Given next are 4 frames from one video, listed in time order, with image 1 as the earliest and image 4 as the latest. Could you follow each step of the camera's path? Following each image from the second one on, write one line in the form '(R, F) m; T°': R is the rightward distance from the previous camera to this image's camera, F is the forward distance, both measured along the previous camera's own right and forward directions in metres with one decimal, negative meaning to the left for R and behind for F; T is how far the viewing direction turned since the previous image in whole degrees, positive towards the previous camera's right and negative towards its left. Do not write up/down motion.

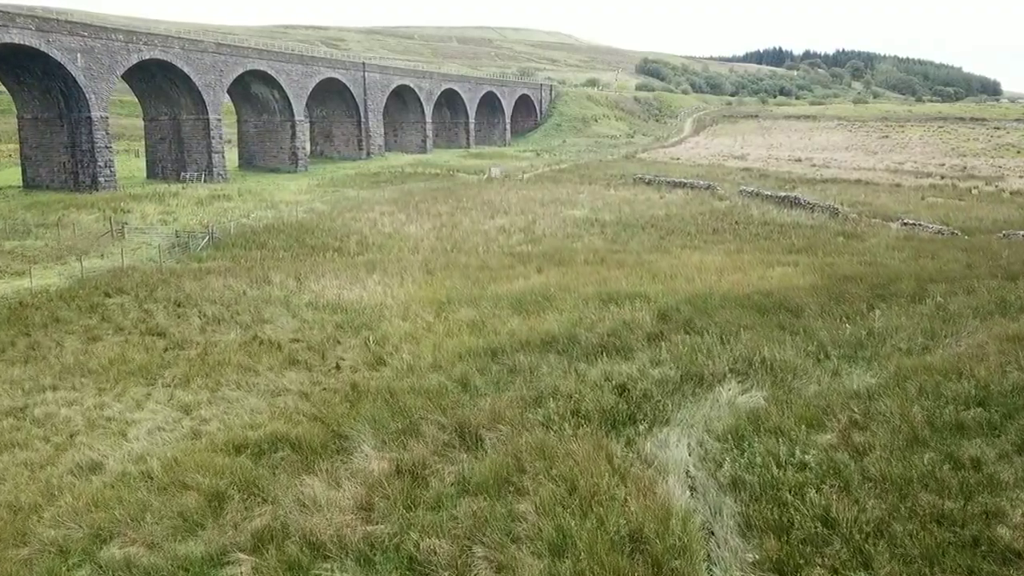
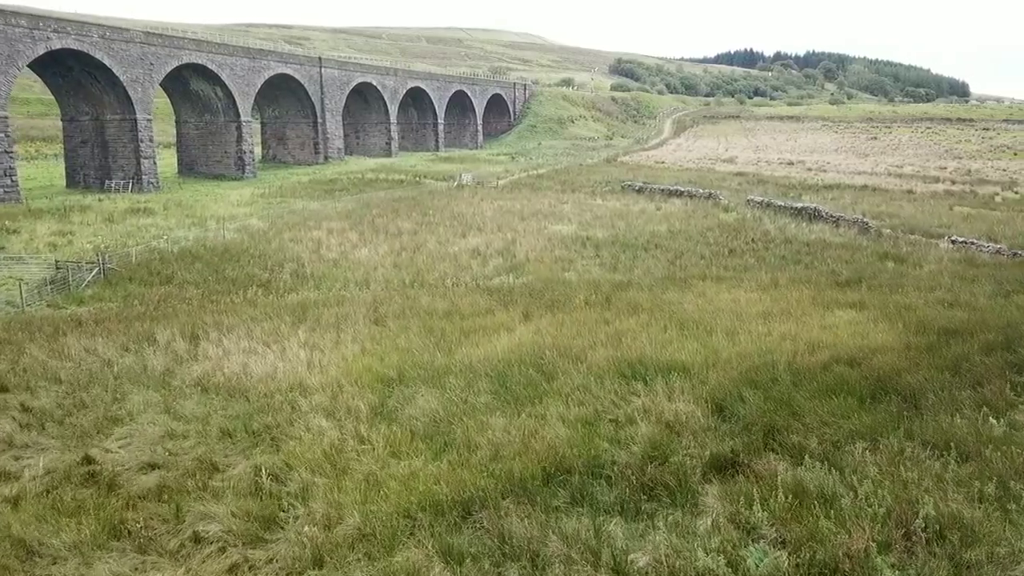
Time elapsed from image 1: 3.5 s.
(-0.1, +3.2) m; +2°
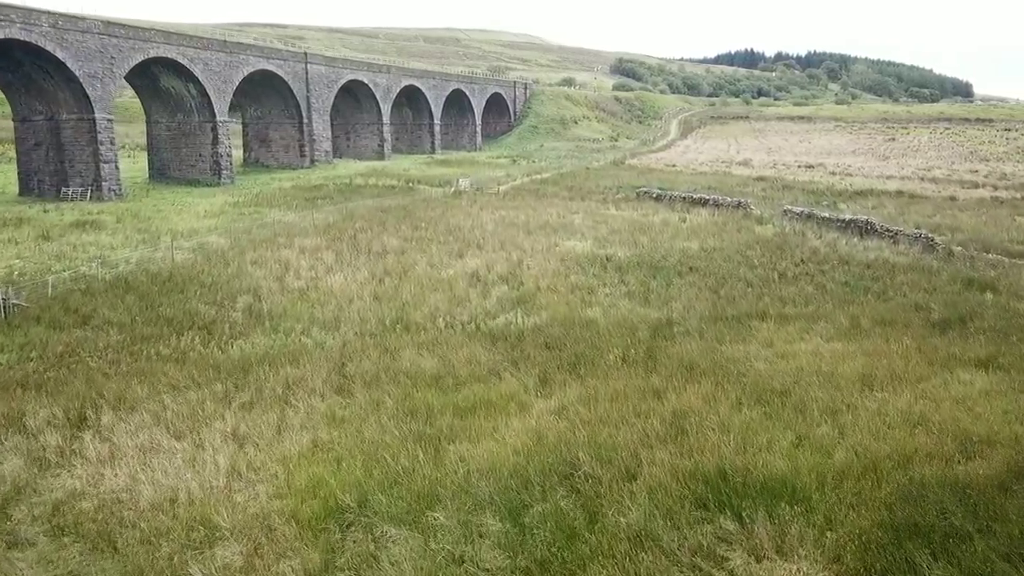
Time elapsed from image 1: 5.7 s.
(-0.1, +2.5) m; 0°
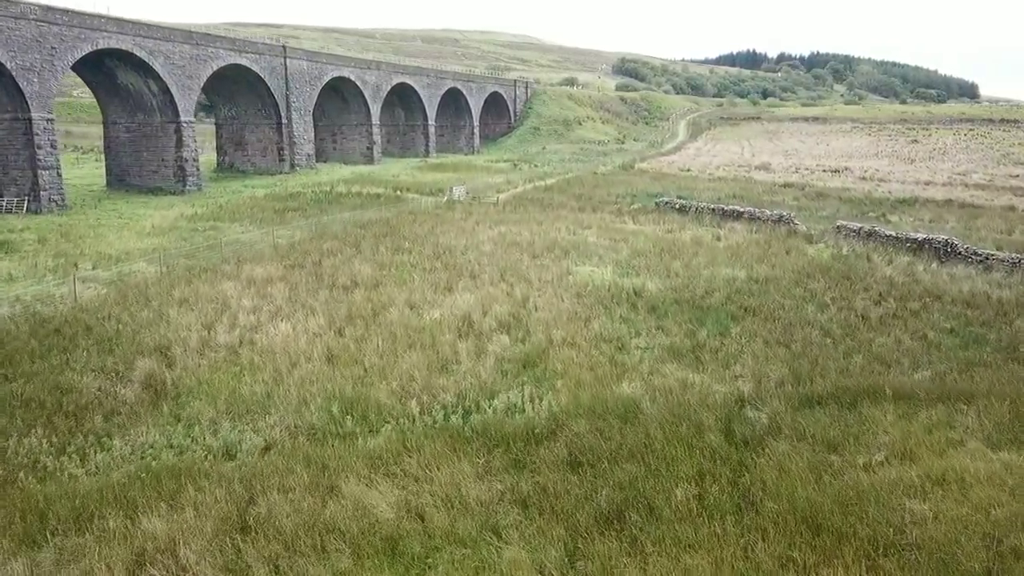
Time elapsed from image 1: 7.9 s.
(0.0, +2.9) m; 0°
